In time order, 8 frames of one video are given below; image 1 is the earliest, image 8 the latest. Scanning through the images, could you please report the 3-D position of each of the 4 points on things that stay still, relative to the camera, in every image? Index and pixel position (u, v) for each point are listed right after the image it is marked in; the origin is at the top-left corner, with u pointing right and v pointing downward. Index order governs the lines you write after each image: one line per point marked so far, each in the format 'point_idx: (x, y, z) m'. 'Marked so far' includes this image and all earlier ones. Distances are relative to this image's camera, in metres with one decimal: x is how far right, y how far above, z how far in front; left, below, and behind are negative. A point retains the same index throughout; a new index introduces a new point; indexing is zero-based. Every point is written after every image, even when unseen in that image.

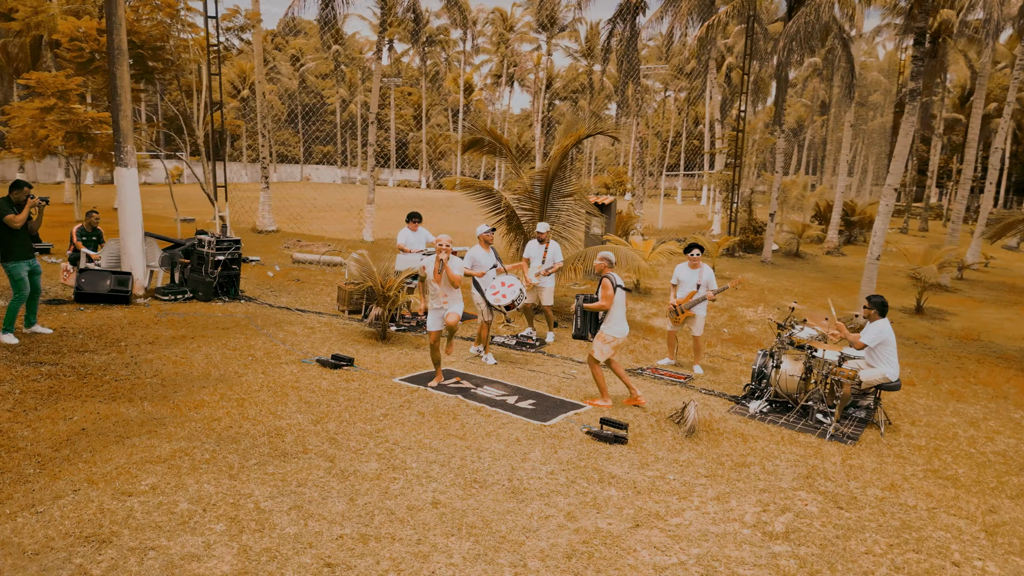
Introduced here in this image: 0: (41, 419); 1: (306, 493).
0: (-3.5, -1.0, +5.5) m
1: (-1.3, -1.3, +4.8) m
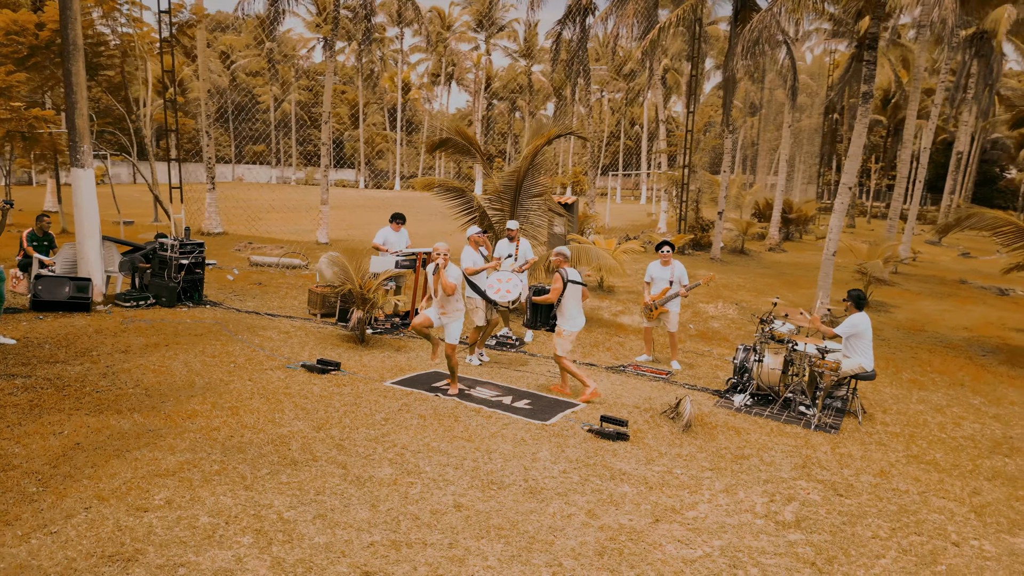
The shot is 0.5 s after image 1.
0: (-3.4, -1.0, +5.2) m
1: (-1.1, -1.3, +4.7) m
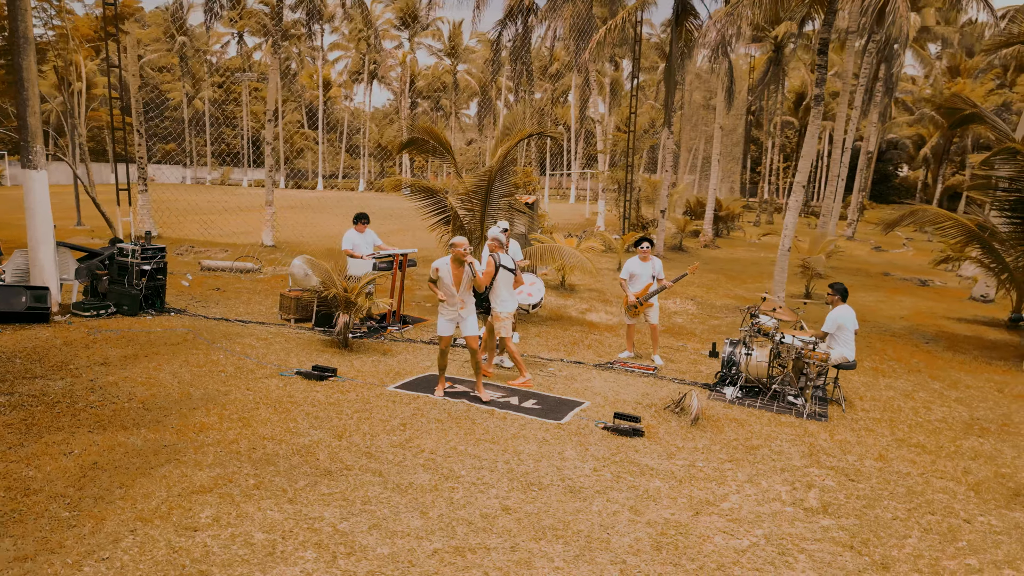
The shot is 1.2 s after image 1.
0: (-3.1, -1.1, +4.8) m
1: (-0.8, -1.4, +4.6) m
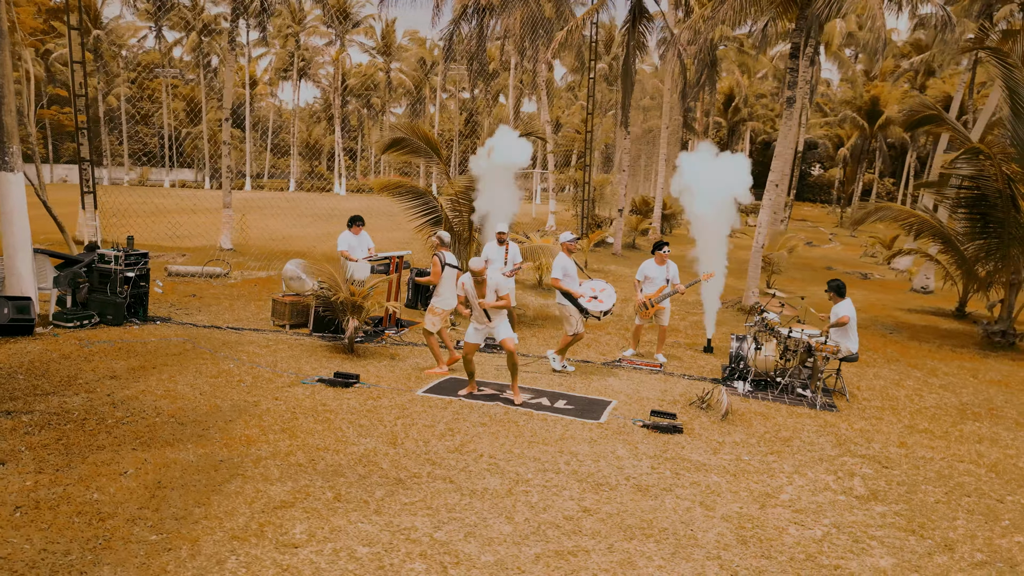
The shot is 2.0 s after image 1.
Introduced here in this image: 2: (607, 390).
0: (-2.6, -1.2, +4.6) m
1: (-0.3, -1.4, +4.5) m
2: (+1.0, -1.0, +7.7) m
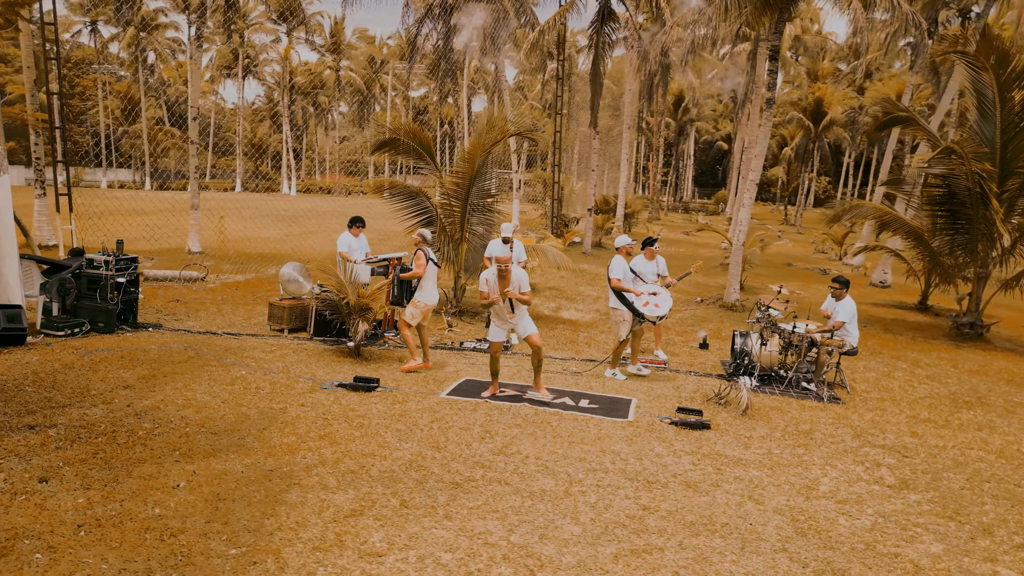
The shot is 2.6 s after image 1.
0: (-2.2, -1.2, +4.4) m
1: (+0.1, -1.4, +4.5) m
2: (+1.2, -1.0, +7.8) m
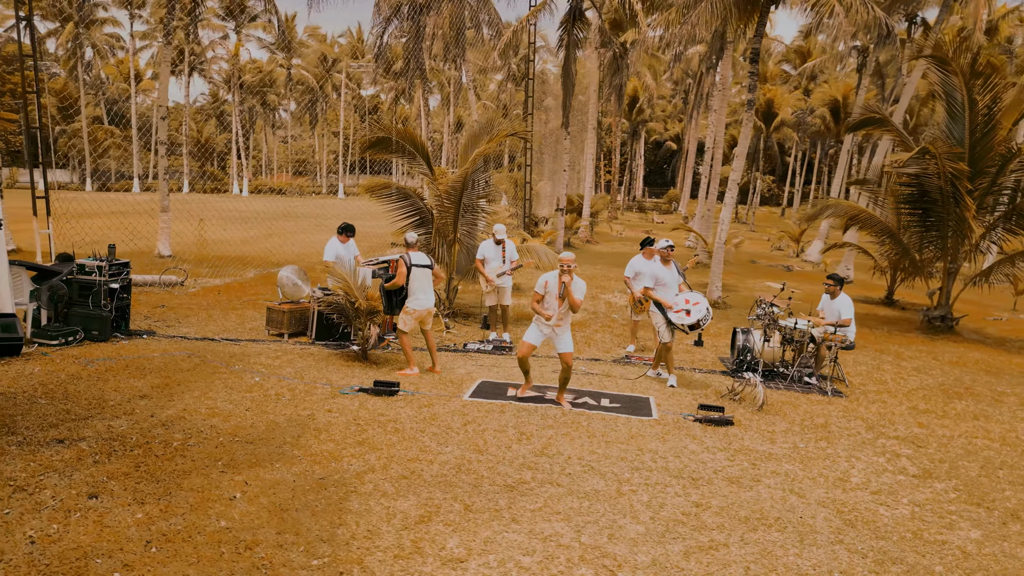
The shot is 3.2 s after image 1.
0: (-1.8, -1.2, +4.2) m
1: (+0.5, -1.4, +4.5) m
2: (+1.3, -1.0, +7.9) m
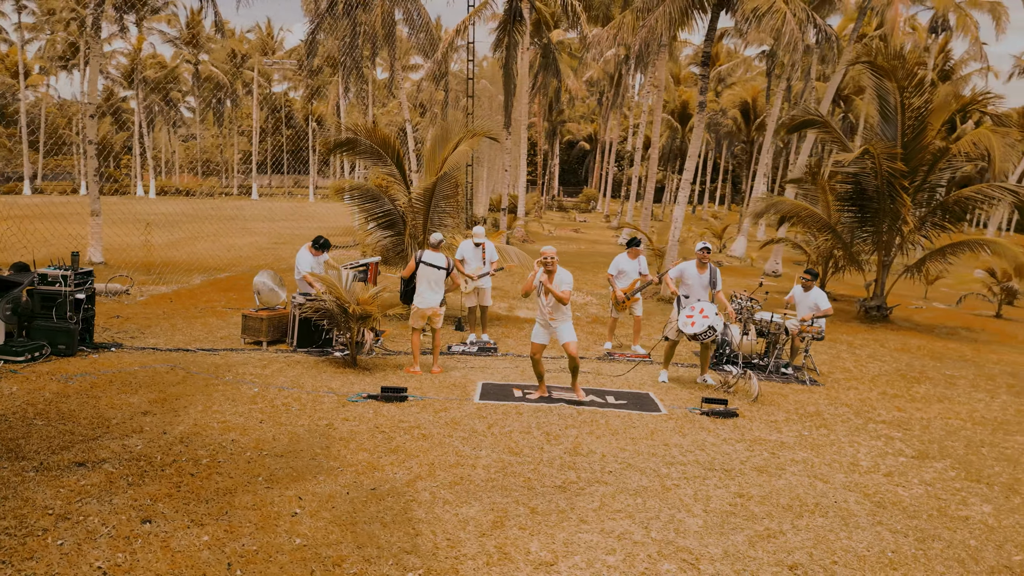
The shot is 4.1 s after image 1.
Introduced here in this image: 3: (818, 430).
0: (-1.3, -1.3, +4.1) m
1: (+0.9, -1.4, +4.6) m
2: (+1.3, -1.0, +8.0) m
3: (+2.8, -1.3, +6.8) m
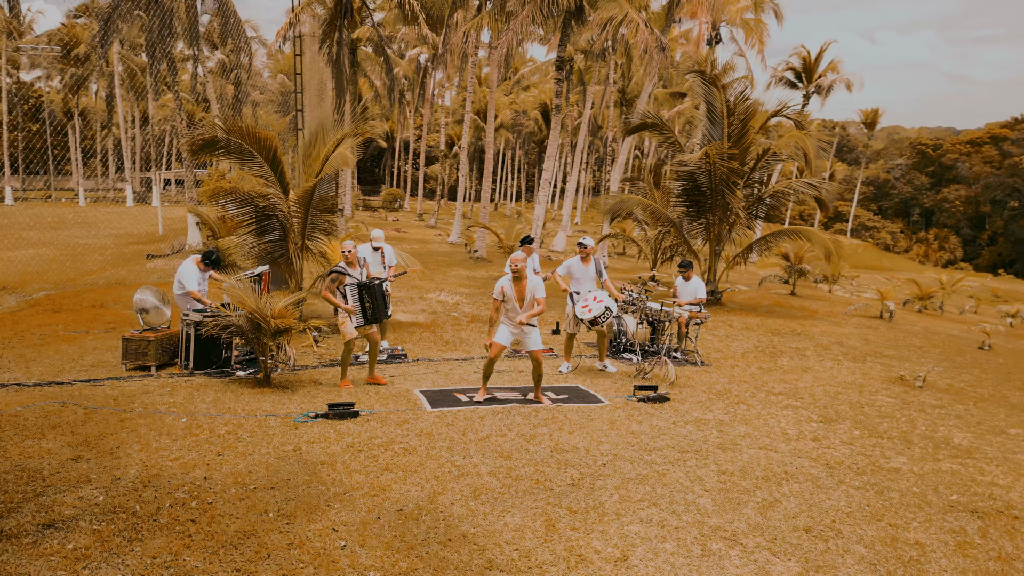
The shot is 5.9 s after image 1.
0: (-1.0, -1.4, +3.8) m
1: (+1.1, -1.4, +4.9) m
2: (+0.5, -1.0, +8.3) m
3: (+2.3, -1.2, +7.5) m
